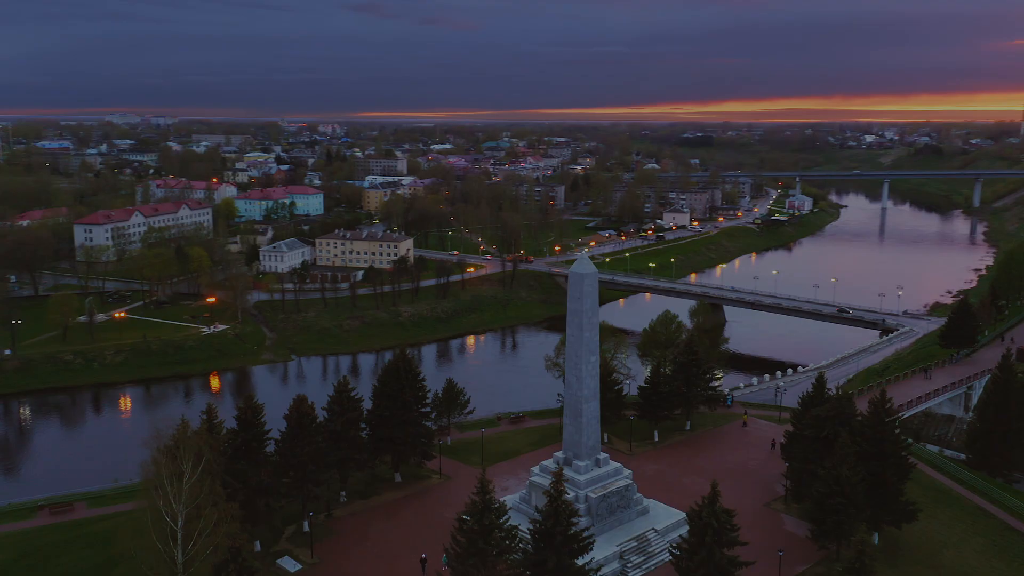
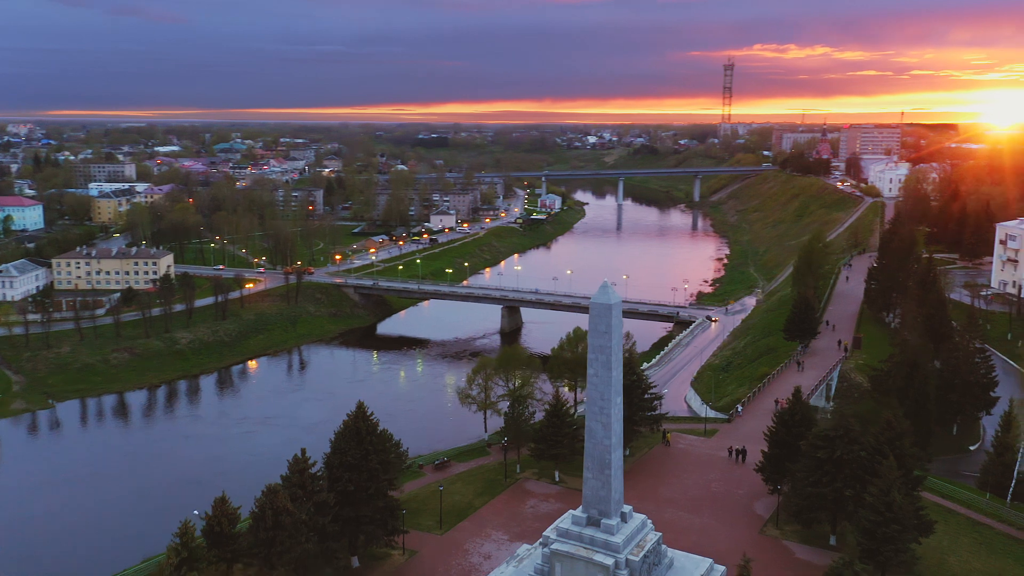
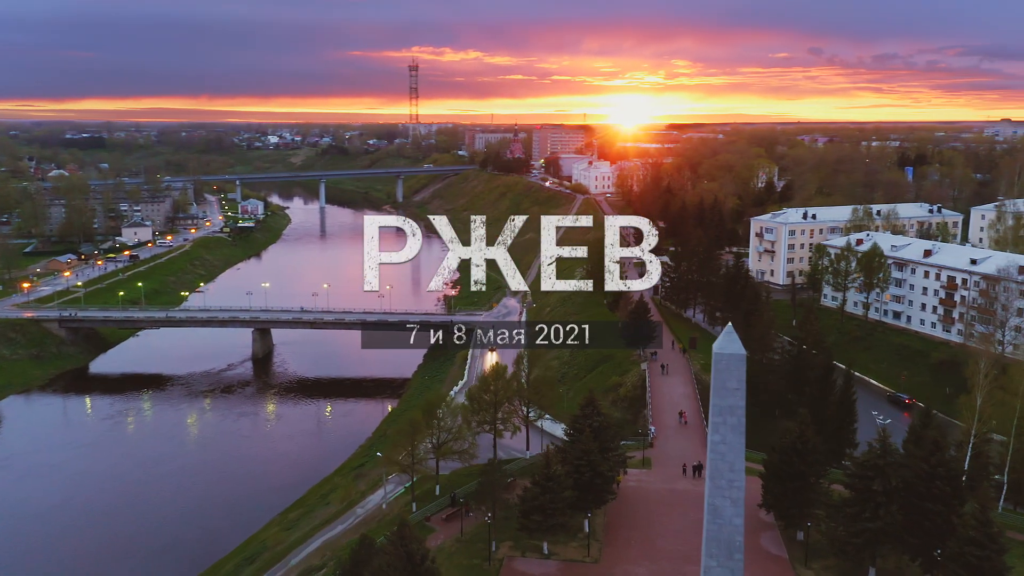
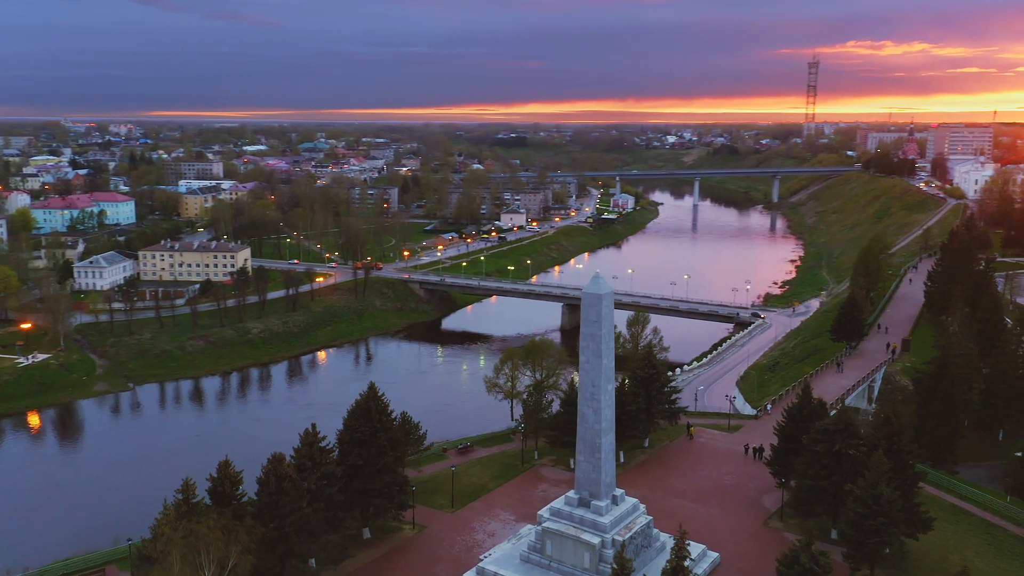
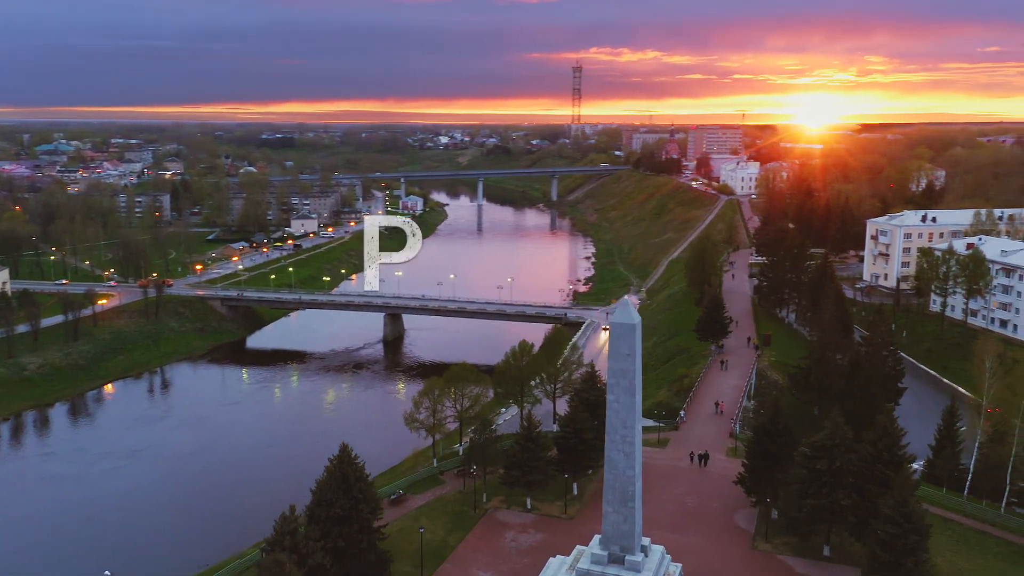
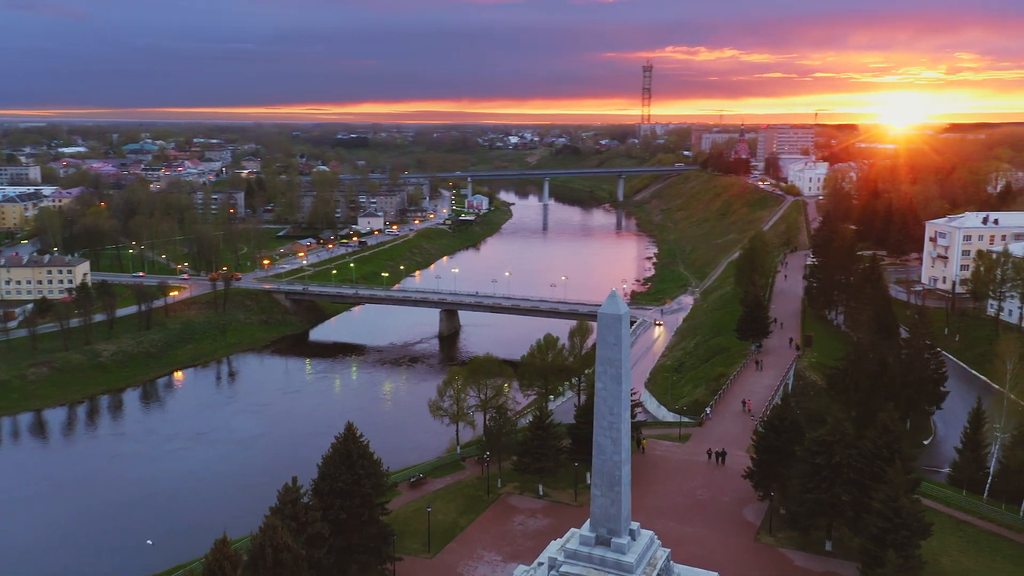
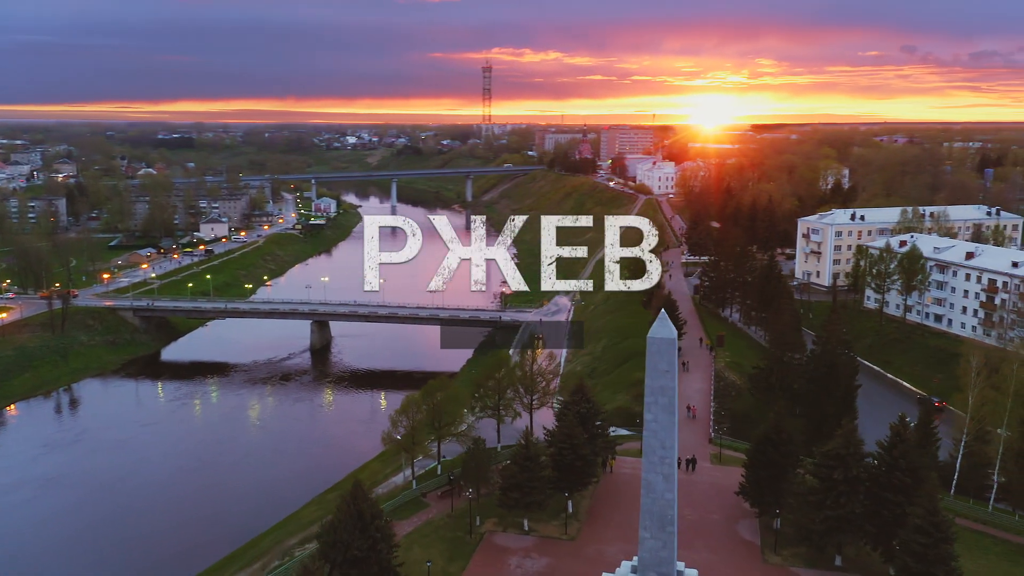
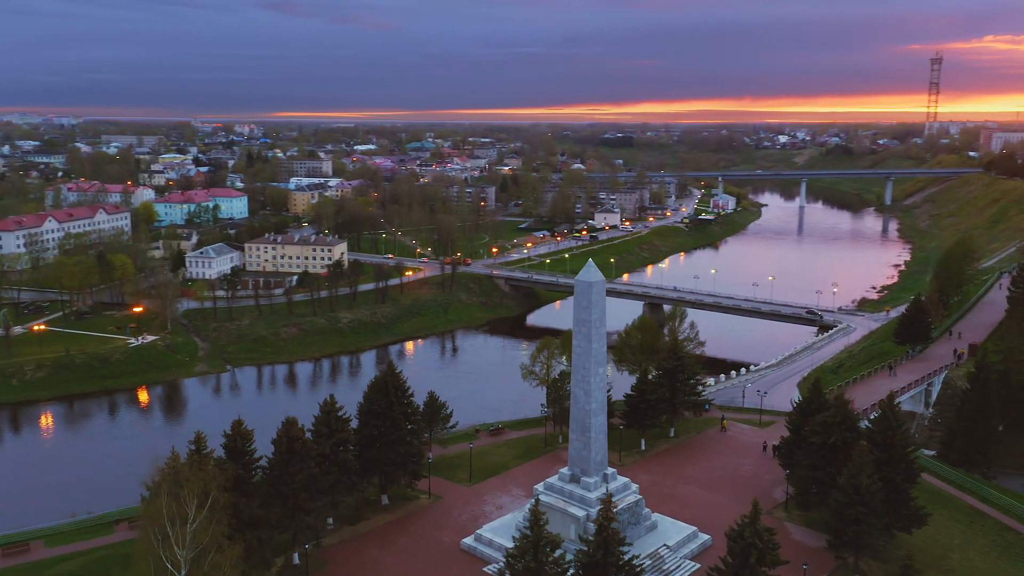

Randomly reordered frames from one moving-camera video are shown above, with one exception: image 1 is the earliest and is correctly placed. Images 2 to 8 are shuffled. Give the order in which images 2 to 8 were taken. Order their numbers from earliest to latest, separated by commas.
8, 4, 2, 6, 5, 7, 3
